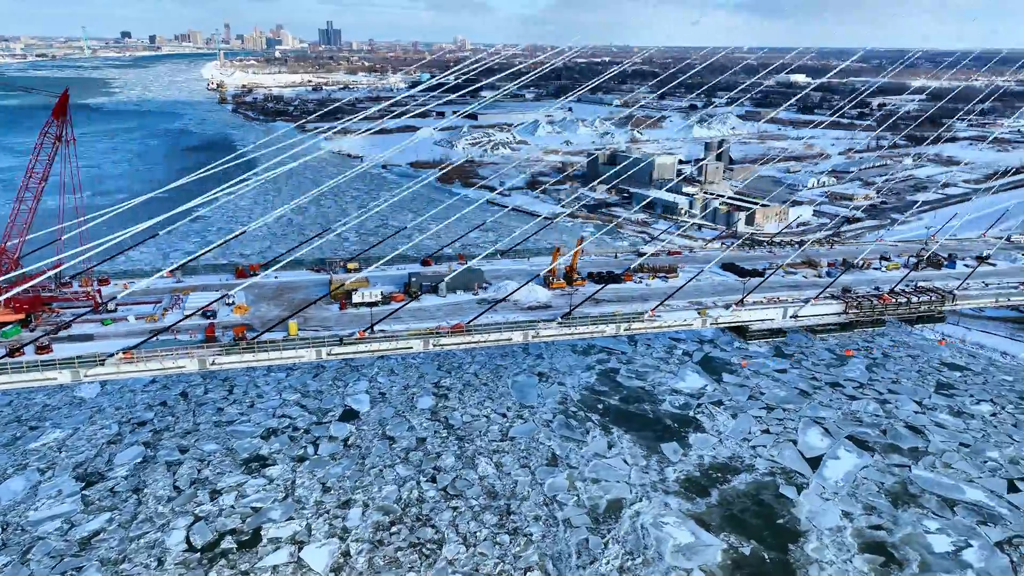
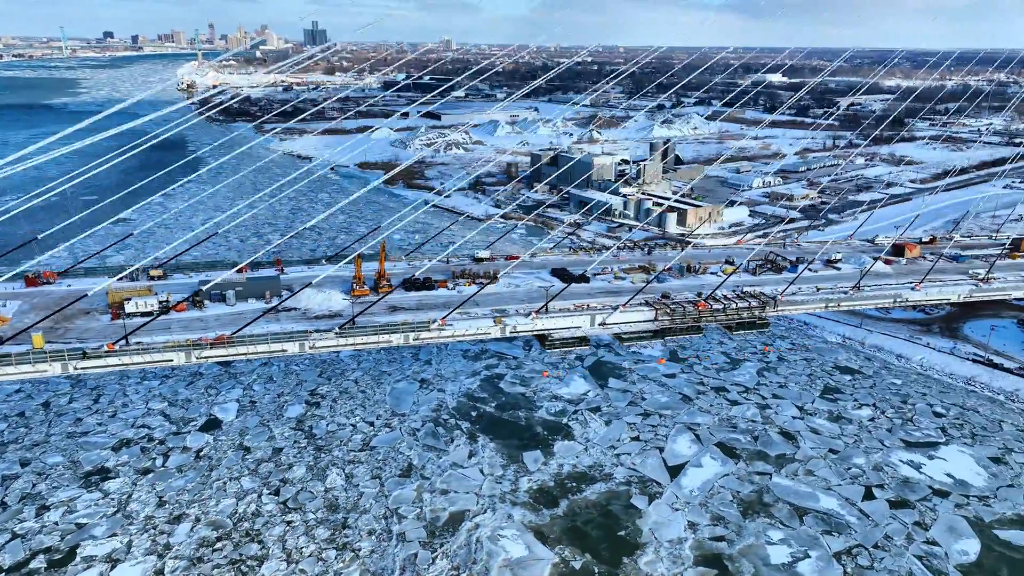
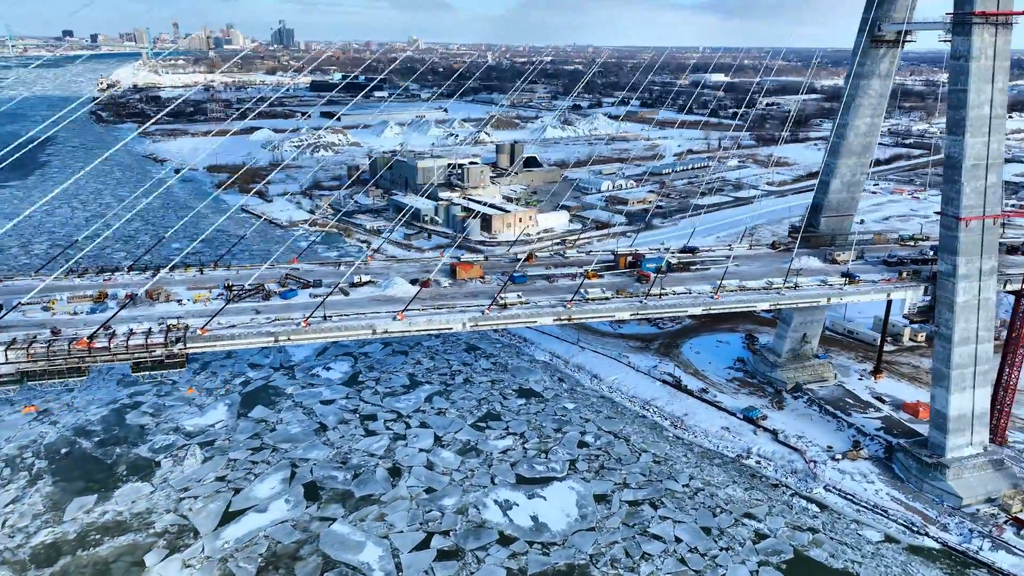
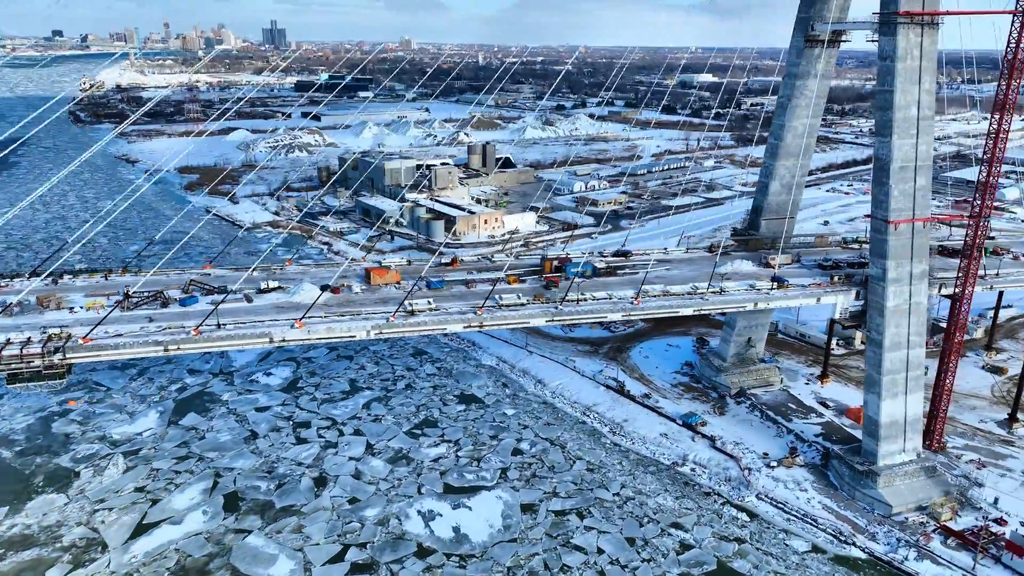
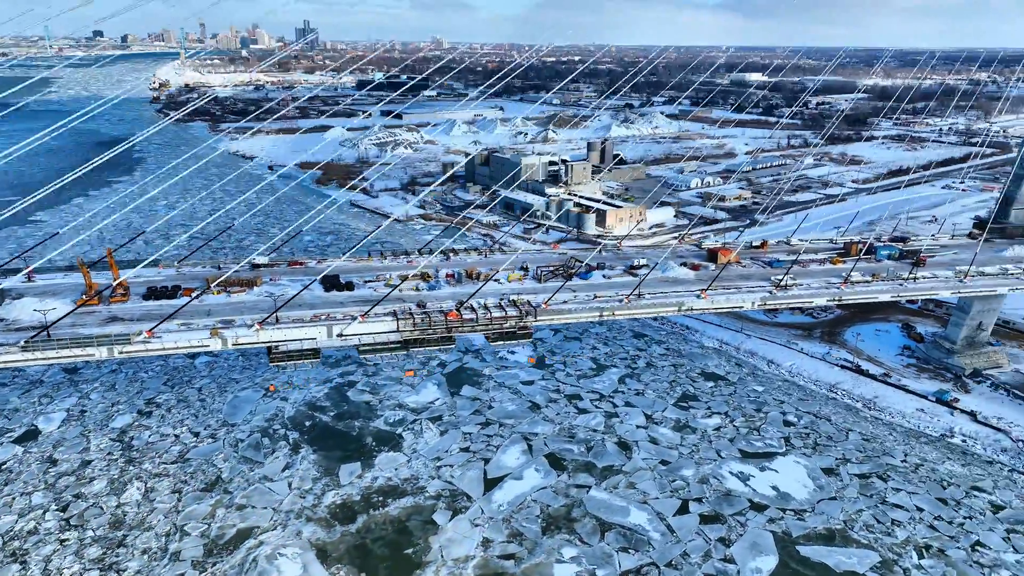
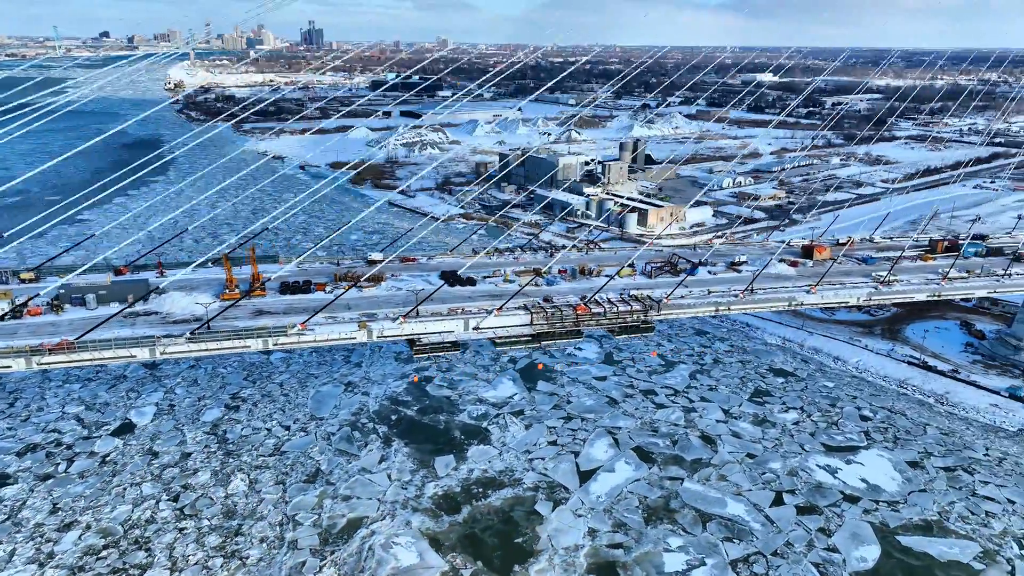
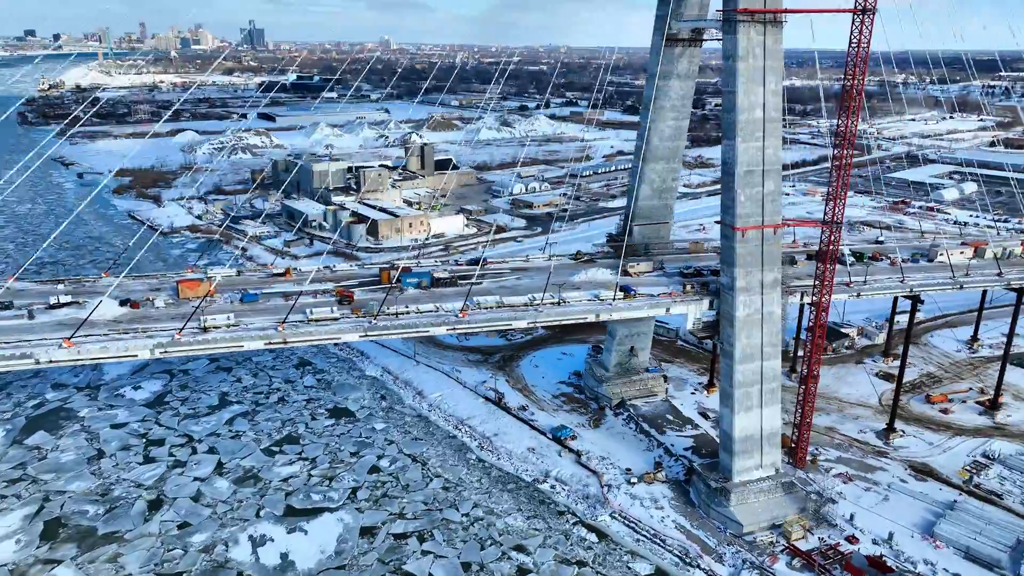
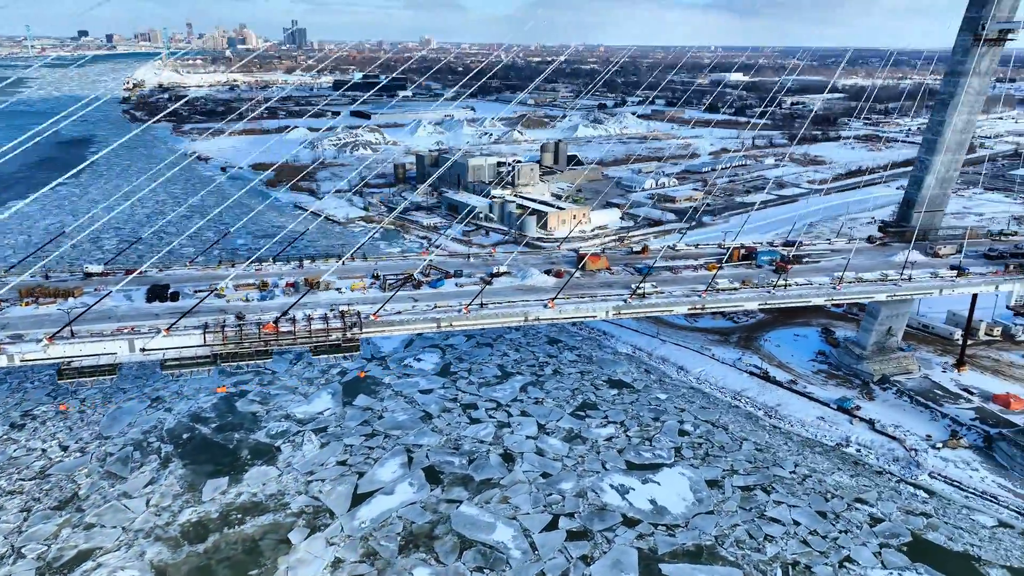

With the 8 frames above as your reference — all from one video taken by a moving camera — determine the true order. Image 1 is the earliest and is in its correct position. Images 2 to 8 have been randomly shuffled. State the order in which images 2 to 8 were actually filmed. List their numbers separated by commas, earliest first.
2, 6, 5, 8, 3, 4, 7
